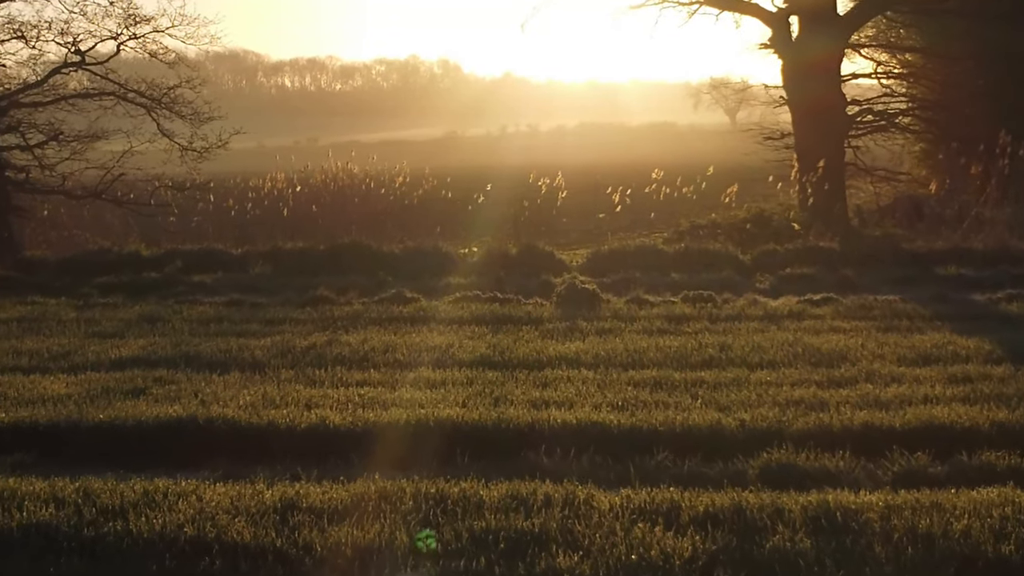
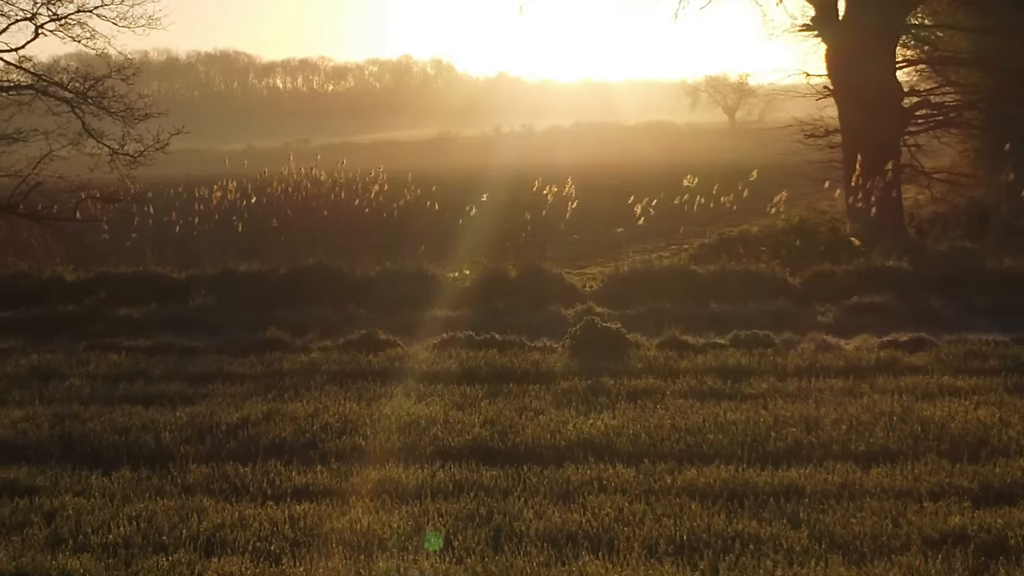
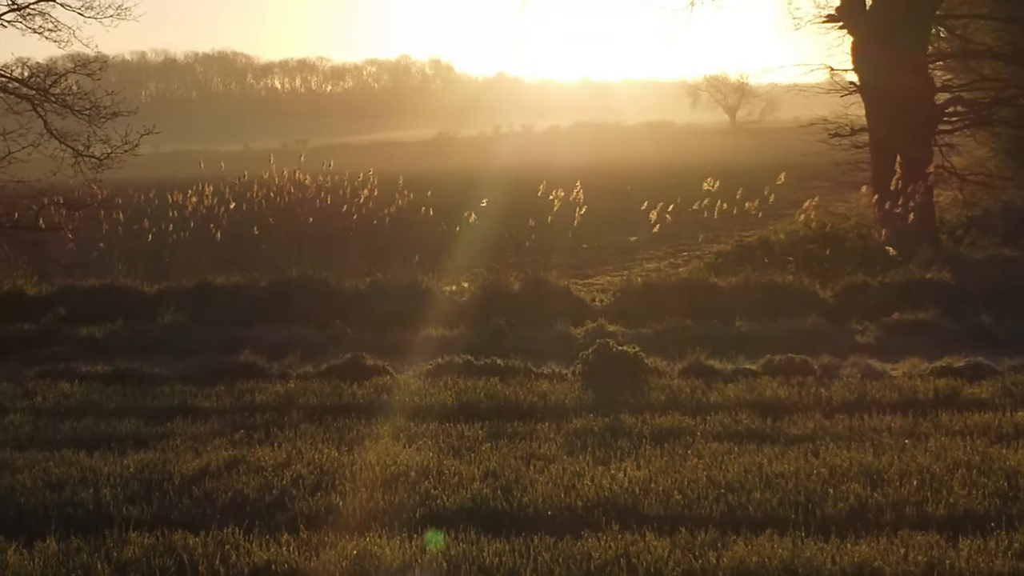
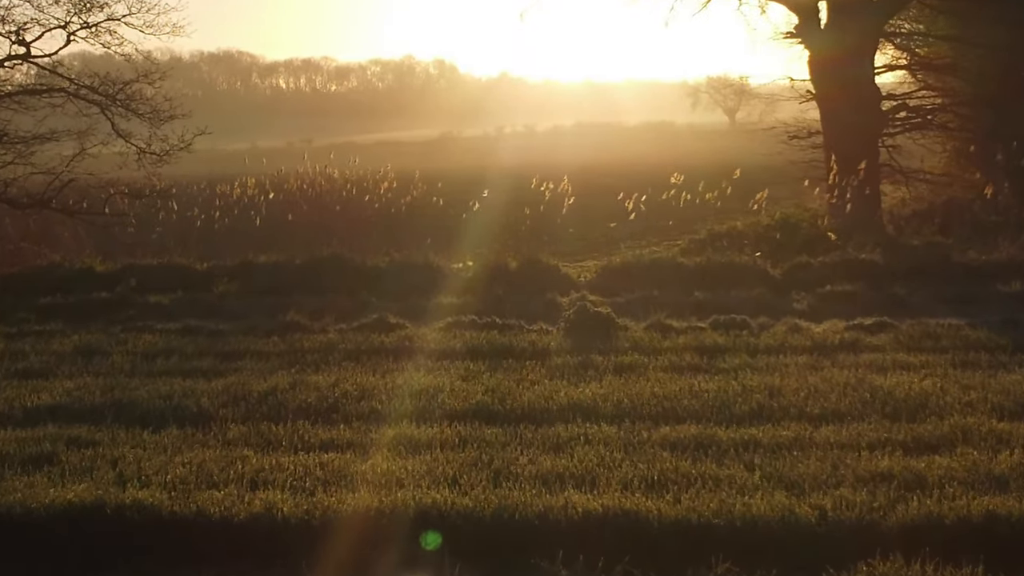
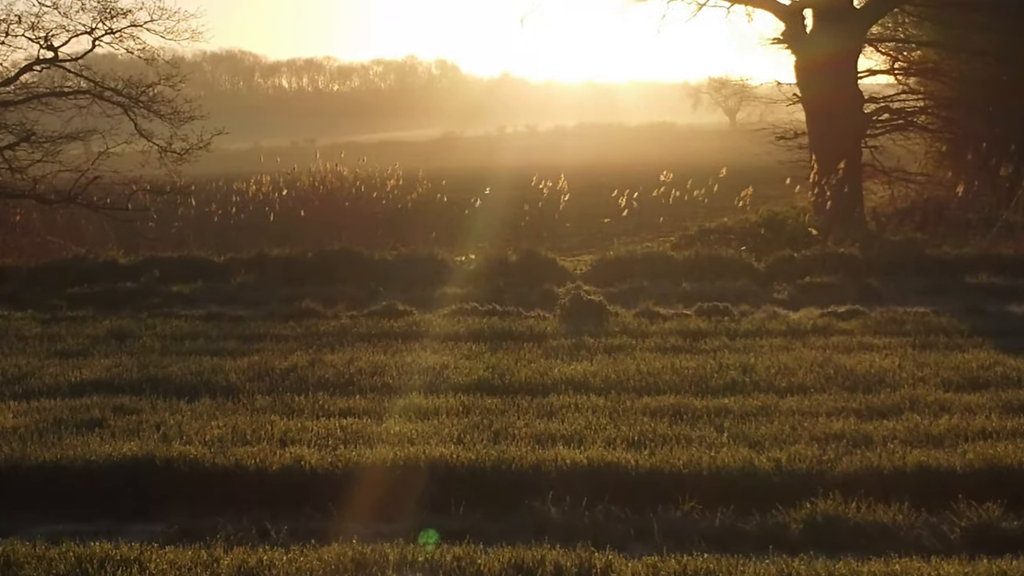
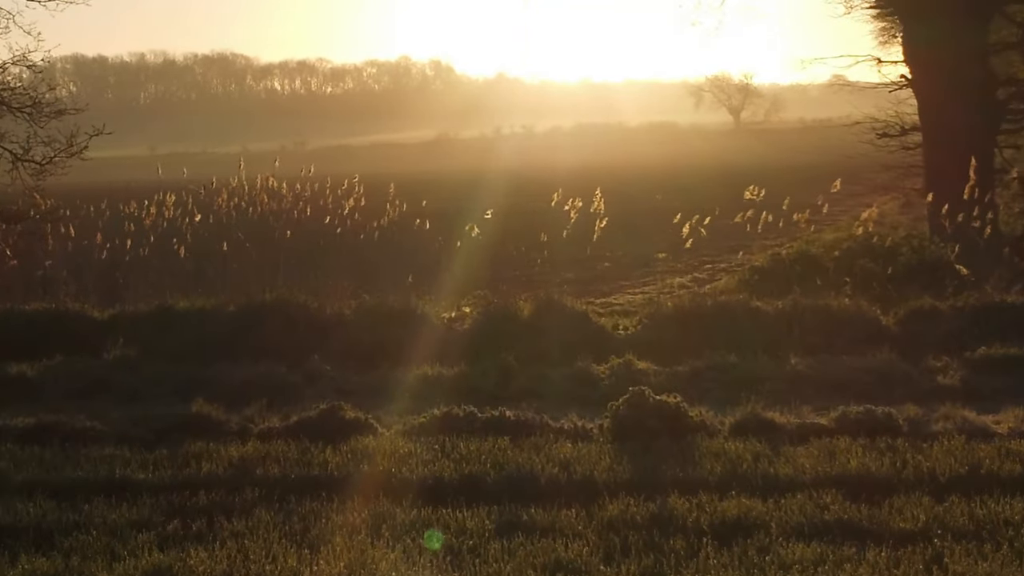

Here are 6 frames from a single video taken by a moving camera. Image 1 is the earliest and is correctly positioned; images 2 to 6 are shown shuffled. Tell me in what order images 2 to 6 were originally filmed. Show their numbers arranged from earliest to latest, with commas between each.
5, 4, 2, 3, 6
